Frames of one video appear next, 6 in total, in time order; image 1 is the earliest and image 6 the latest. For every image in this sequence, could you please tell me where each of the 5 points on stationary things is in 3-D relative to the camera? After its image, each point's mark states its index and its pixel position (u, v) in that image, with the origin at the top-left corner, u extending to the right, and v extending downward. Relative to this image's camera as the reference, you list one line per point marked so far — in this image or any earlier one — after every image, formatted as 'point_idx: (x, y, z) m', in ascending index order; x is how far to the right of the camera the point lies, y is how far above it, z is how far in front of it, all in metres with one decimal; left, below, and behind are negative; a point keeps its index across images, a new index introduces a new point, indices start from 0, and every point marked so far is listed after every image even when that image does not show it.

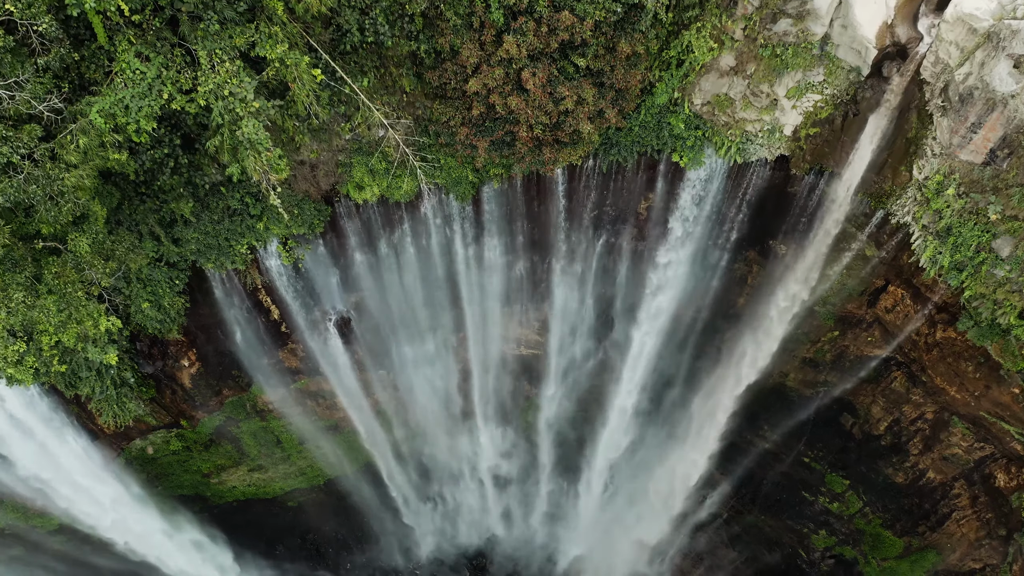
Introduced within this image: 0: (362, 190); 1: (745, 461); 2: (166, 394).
0: (-2.6, +1.8, +9.6) m
1: (+5.8, -4.5, +13.8) m
2: (-7.2, -2.2, +11.5) m
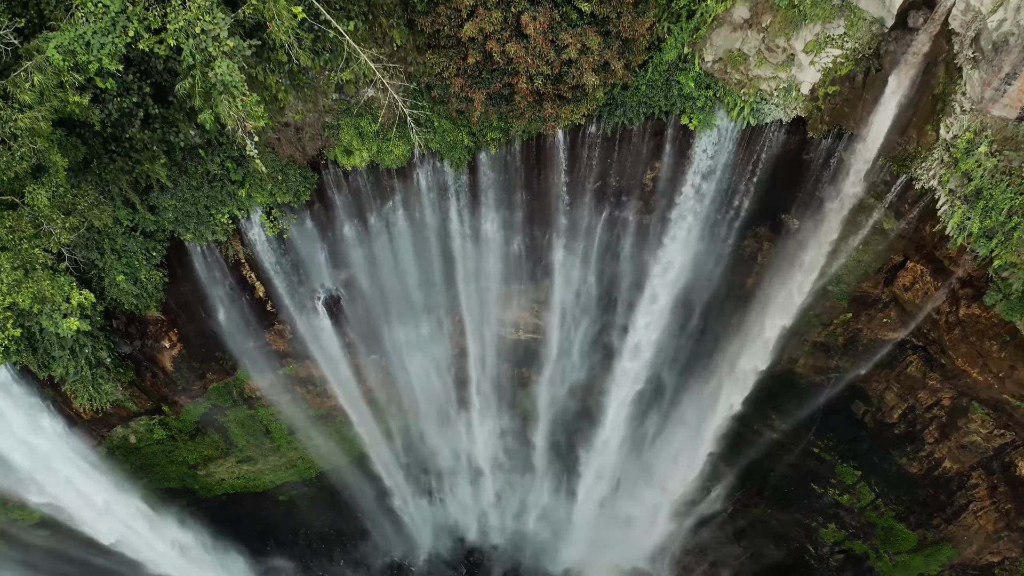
0: (-2.7, +2.2, +9.0) m
1: (+5.7, -4.1, +13.2) m
2: (-7.2, -1.8, +10.9) m
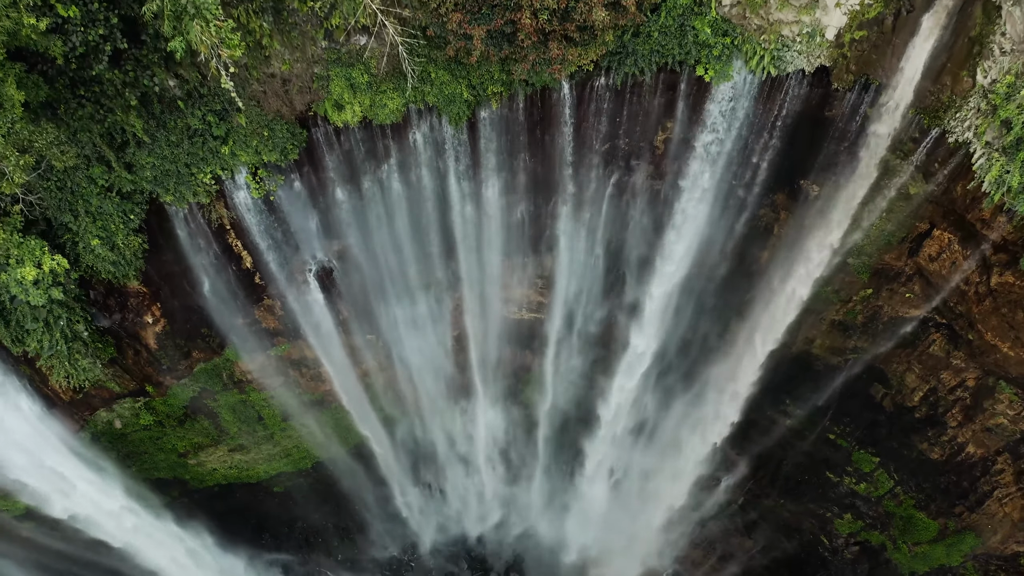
0: (-2.6, +2.7, +8.5) m
1: (+5.8, -3.5, +12.6) m
2: (-7.2, -1.2, +10.3) m
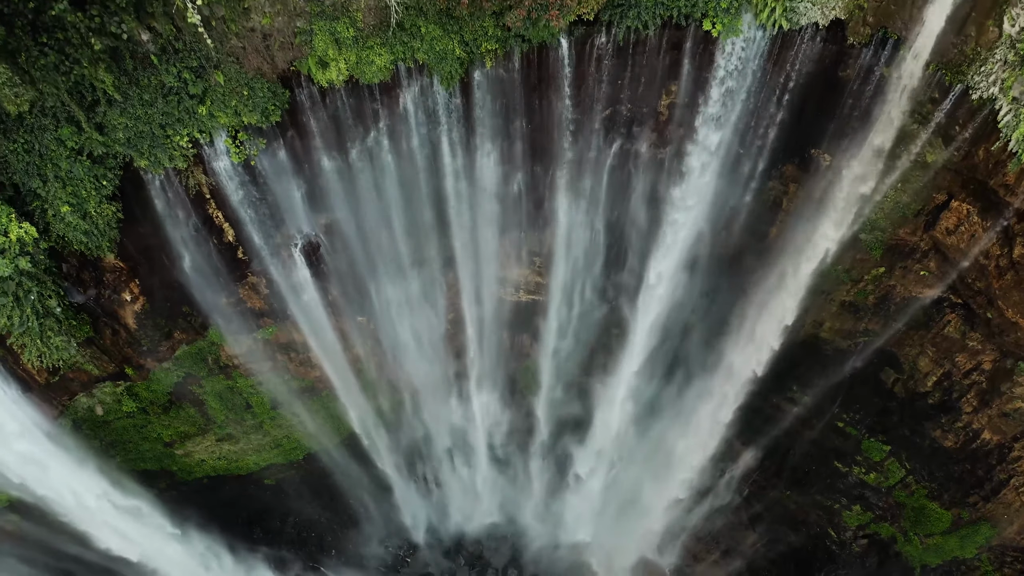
0: (-2.7, +3.2, +8.0) m
1: (+5.7, -3.1, +12.2) m
2: (-7.3, -0.8, +9.8) m
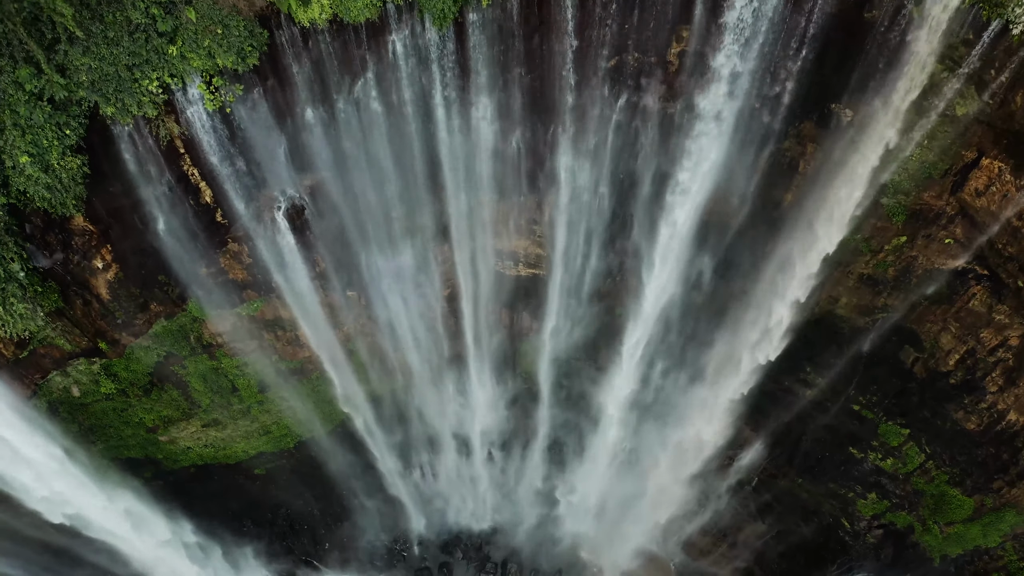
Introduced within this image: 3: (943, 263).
0: (-2.7, +3.7, +7.4) m
1: (+5.7, -2.6, +11.5) m
2: (-7.3, -0.3, +9.2) m
3: (+6.8, +0.5, +8.6) m
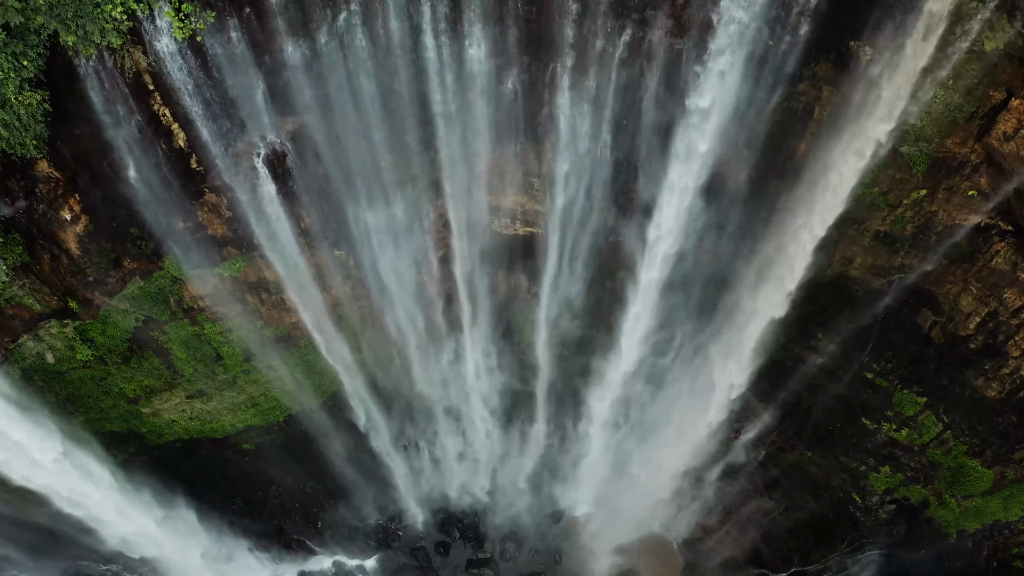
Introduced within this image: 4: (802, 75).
0: (-2.8, +4.4, +6.8) m
1: (+5.7, -1.8, +11.0) m
2: (-7.3, +0.4, +8.6) m
3: (+6.8, +1.3, +8.0) m
4: (+4.3, +3.2, +8.1) m
